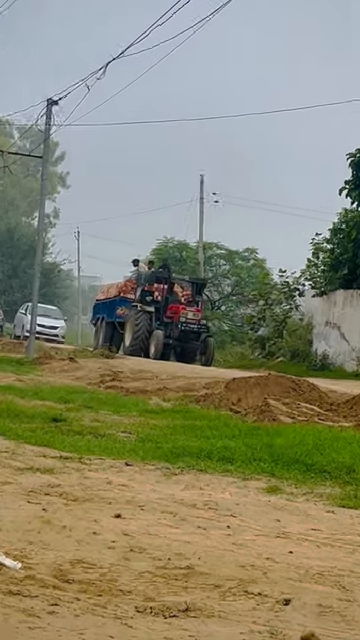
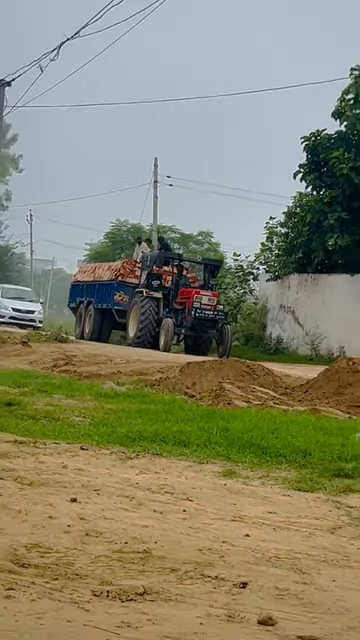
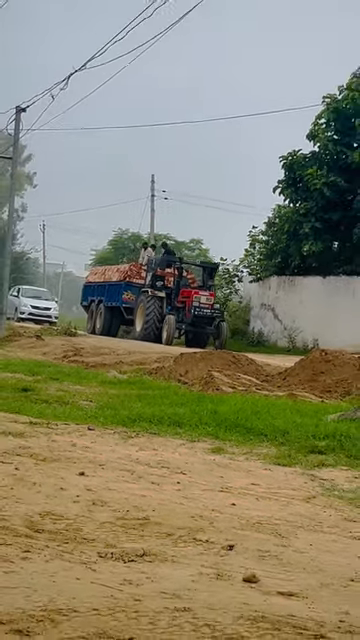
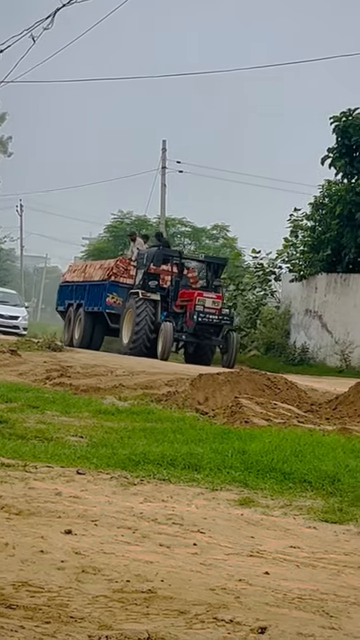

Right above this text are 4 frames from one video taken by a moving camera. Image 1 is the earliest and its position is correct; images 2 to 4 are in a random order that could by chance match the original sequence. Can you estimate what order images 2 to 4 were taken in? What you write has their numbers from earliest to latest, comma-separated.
4, 2, 3
